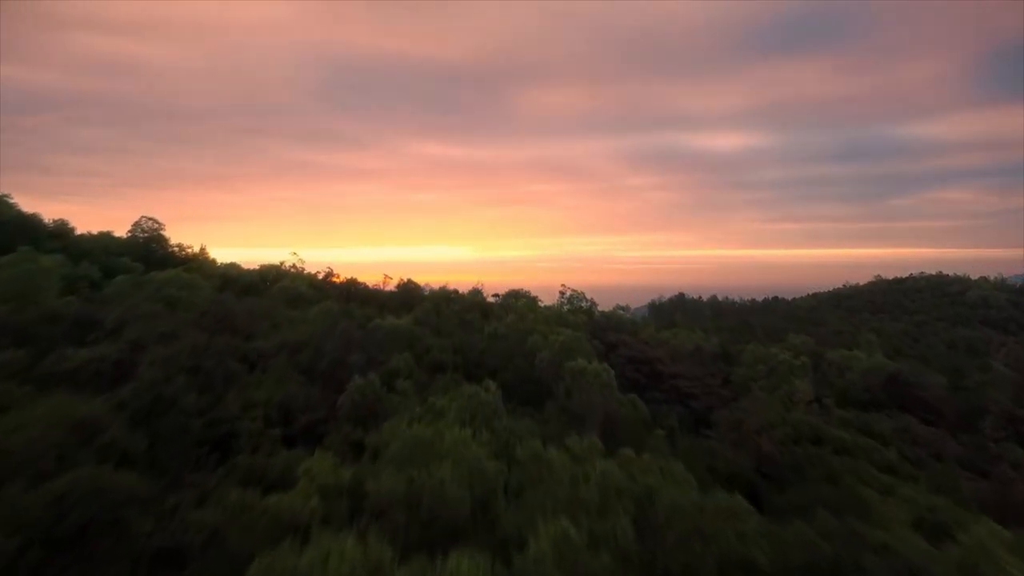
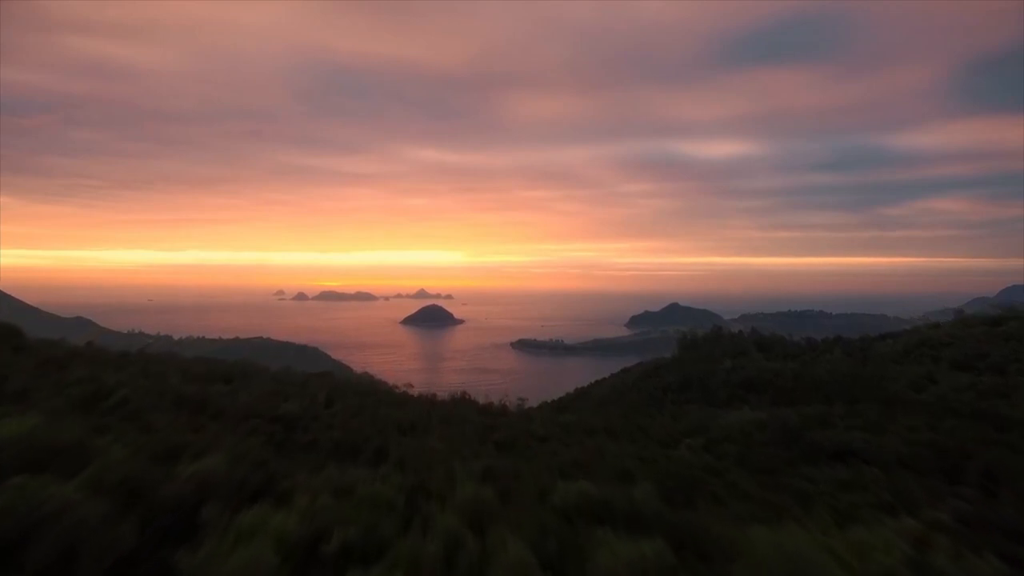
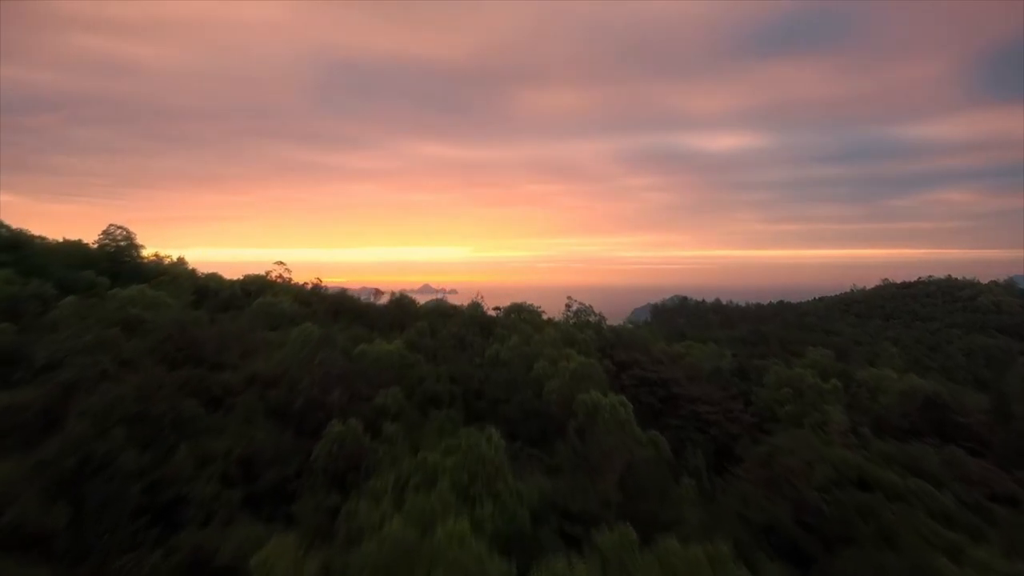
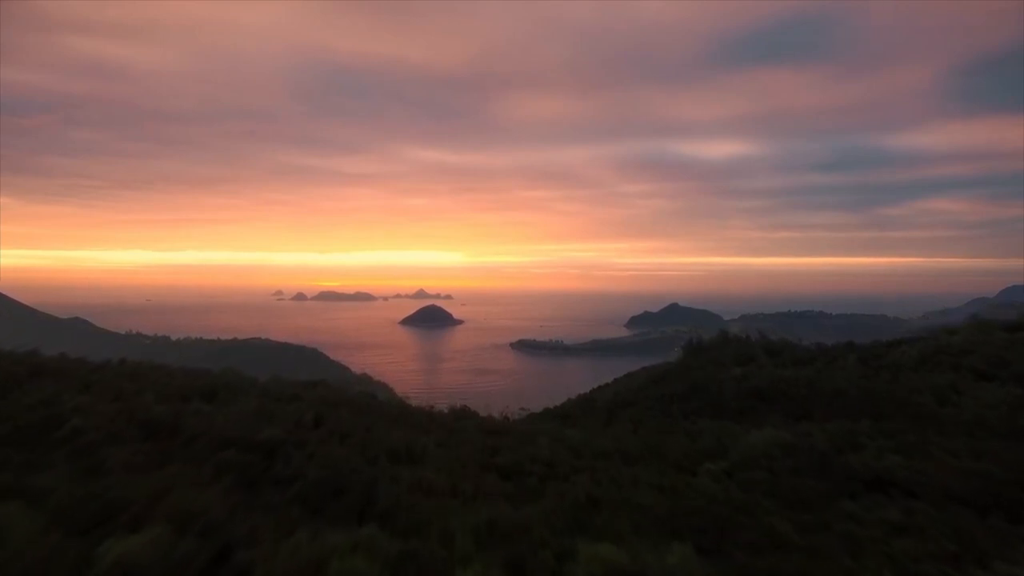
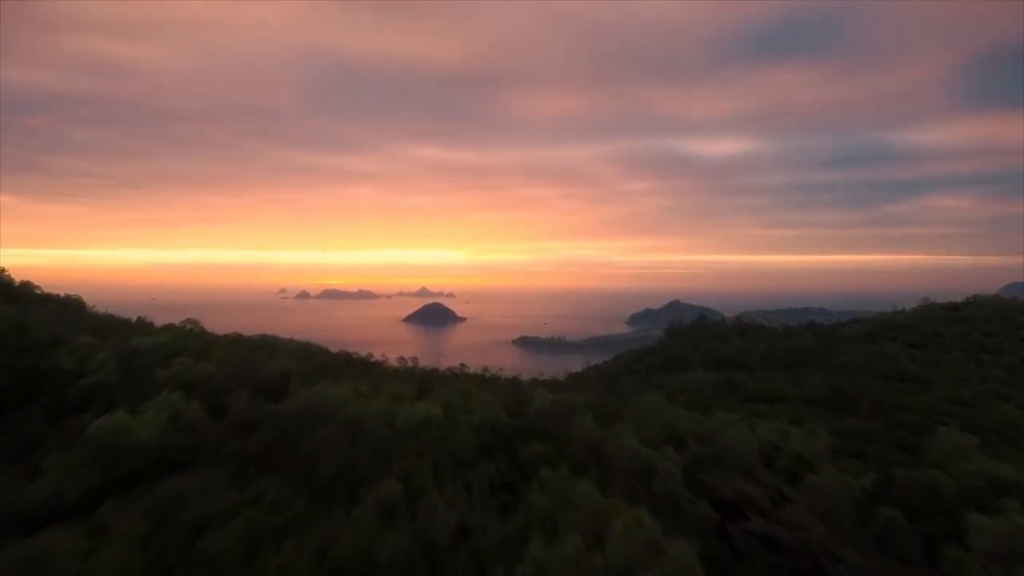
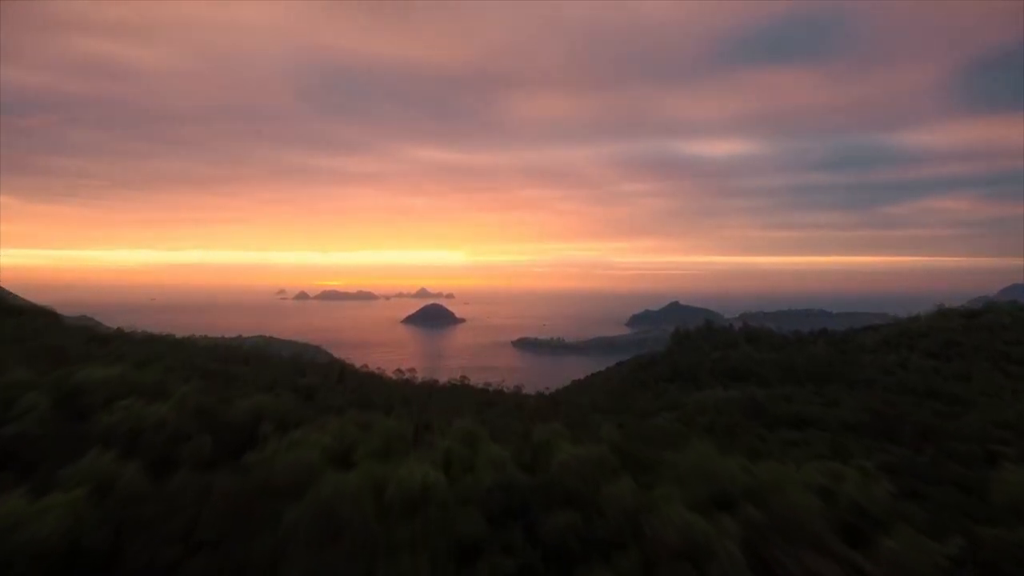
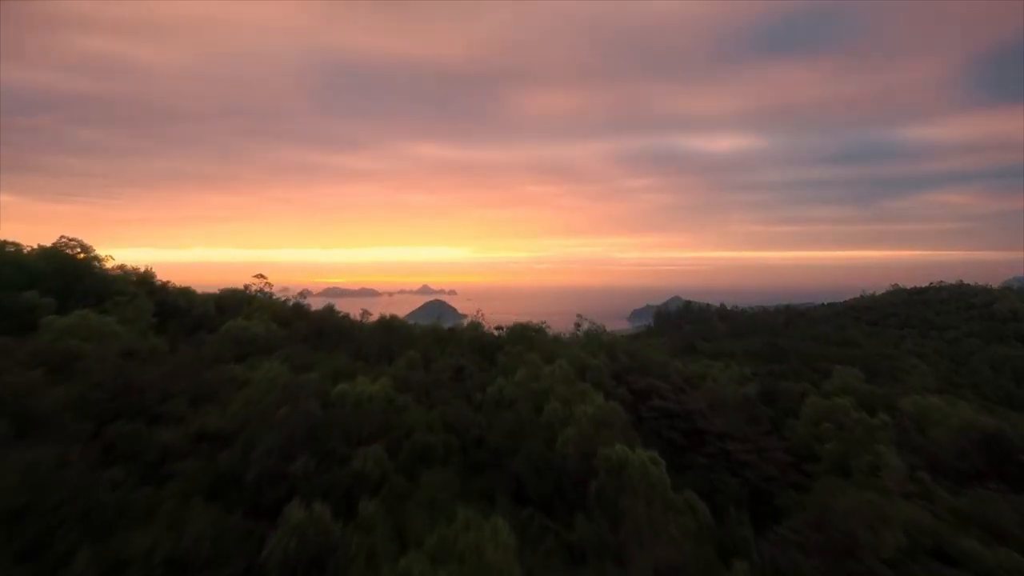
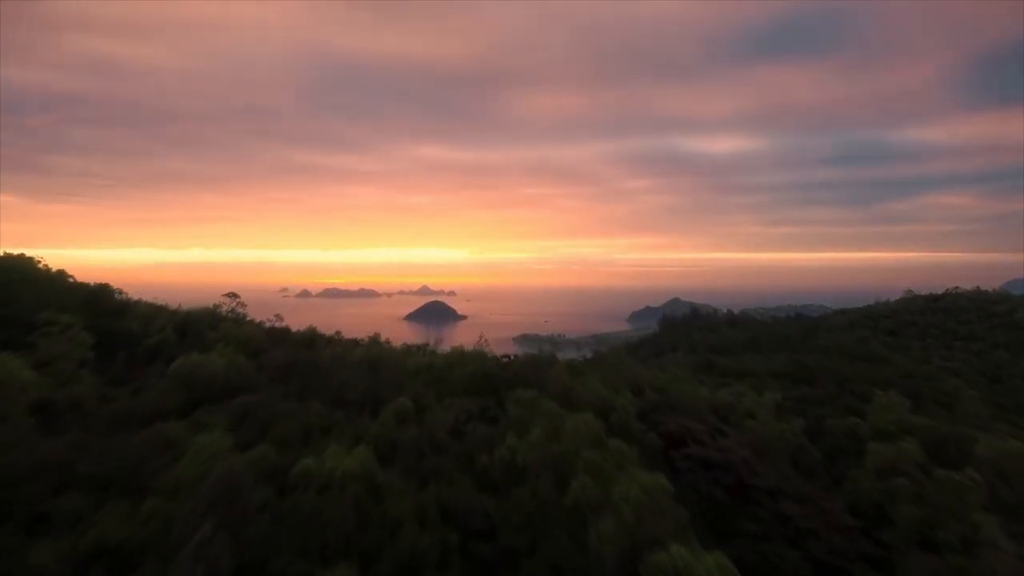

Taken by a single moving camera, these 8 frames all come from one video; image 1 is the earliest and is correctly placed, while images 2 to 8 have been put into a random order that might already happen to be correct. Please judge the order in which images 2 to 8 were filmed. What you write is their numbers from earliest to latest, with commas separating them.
3, 7, 8, 5, 6, 2, 4
